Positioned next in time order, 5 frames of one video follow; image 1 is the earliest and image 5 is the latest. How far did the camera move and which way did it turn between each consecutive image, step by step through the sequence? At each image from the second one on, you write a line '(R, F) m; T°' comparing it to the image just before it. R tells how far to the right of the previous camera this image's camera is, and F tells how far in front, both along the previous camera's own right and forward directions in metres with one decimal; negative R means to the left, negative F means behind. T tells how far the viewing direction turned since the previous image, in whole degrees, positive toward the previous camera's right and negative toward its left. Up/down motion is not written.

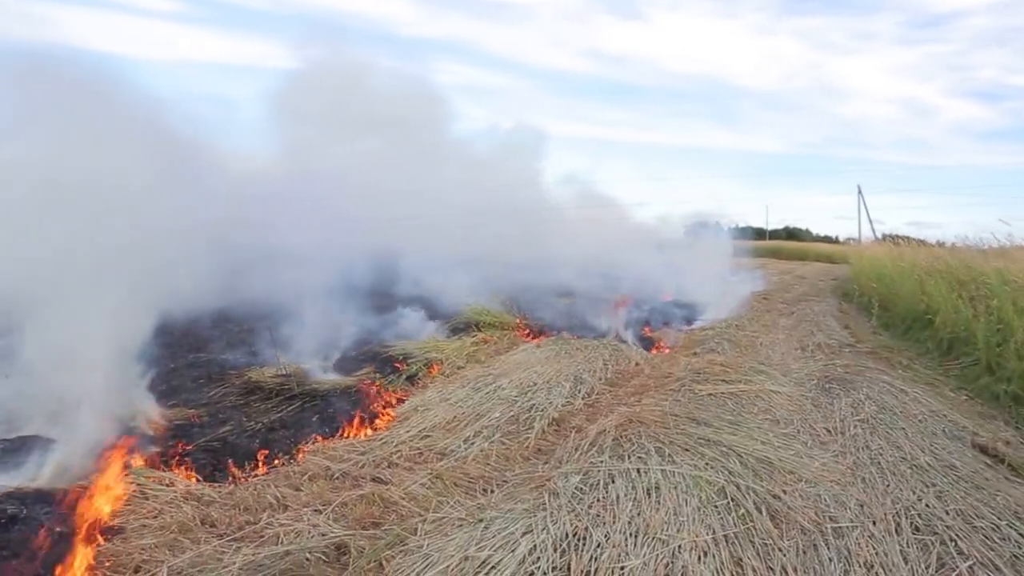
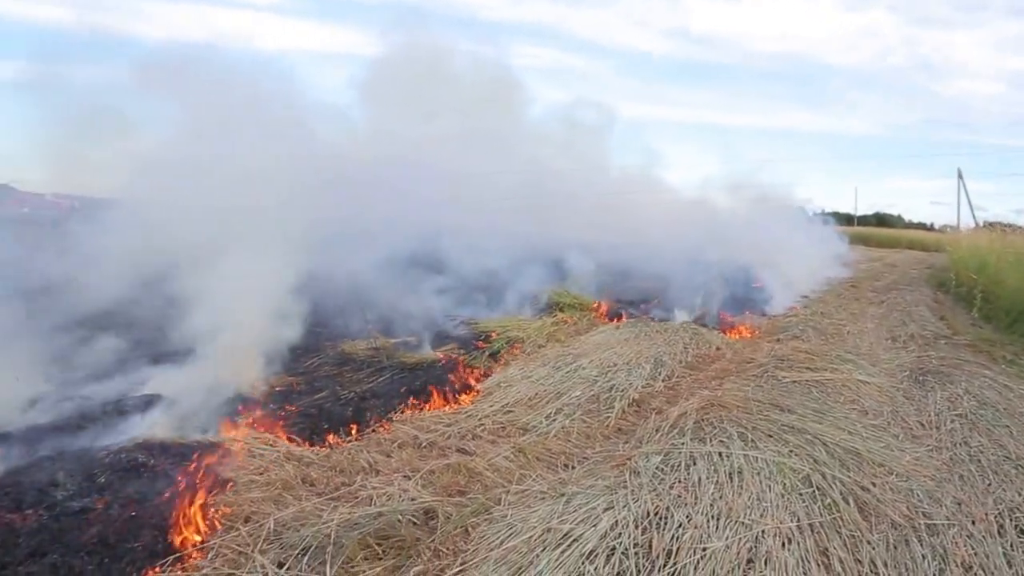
(-0.4, 0.0) m; -4°
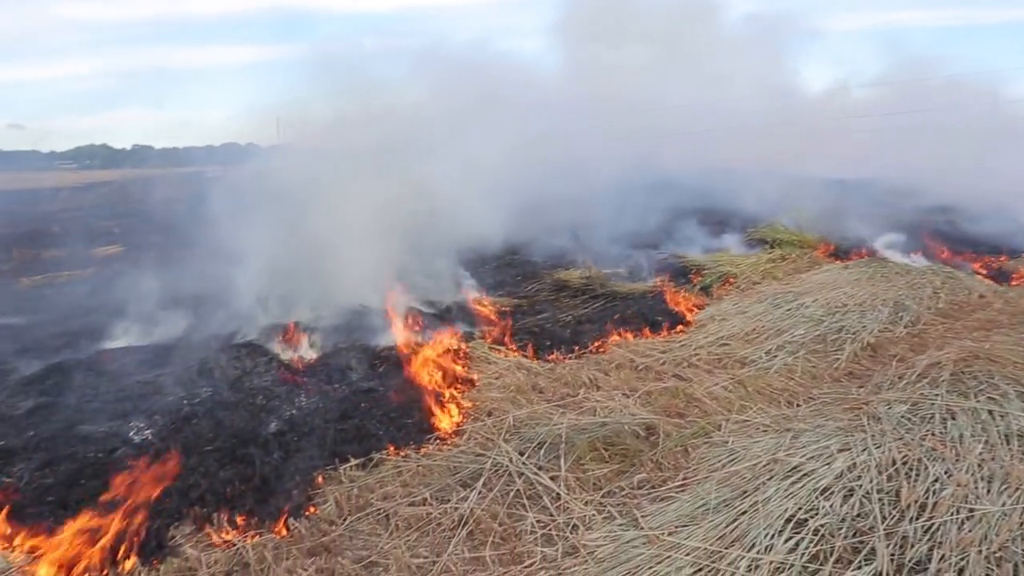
(-0.9, -0.3) m; -14°
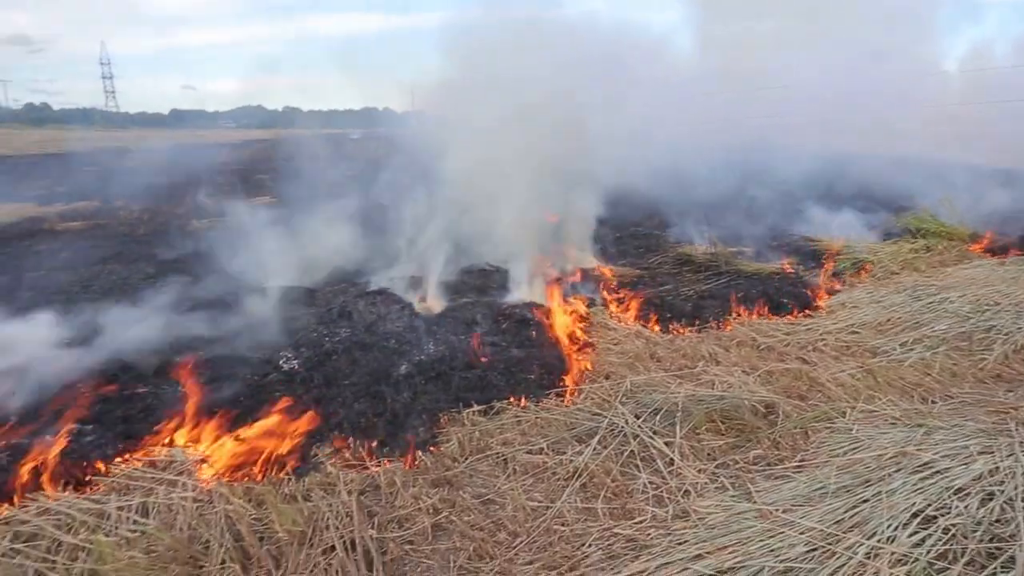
(-0.7, -0.1) m; -5°
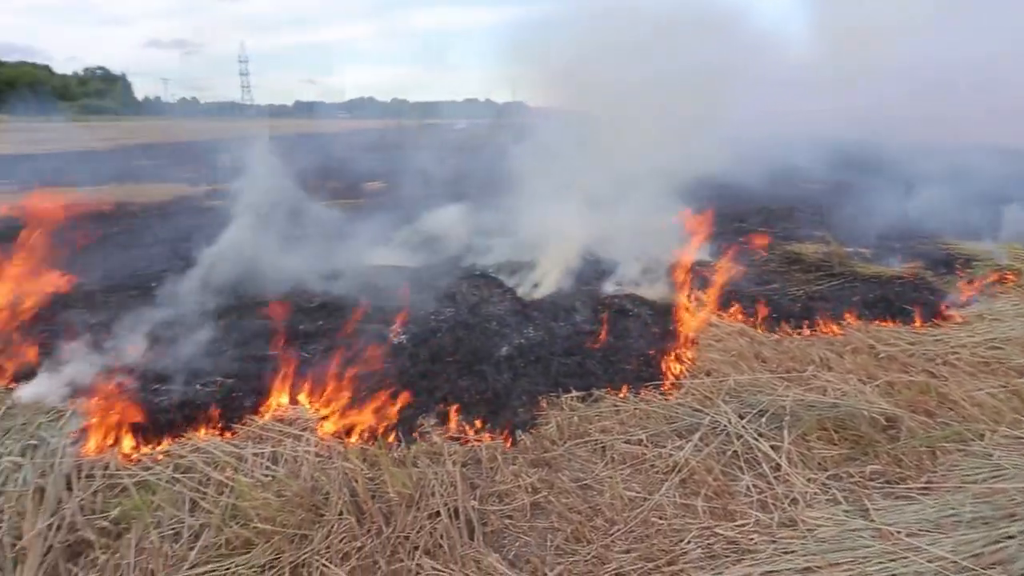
(-0.5, -0.1) m; -7°
